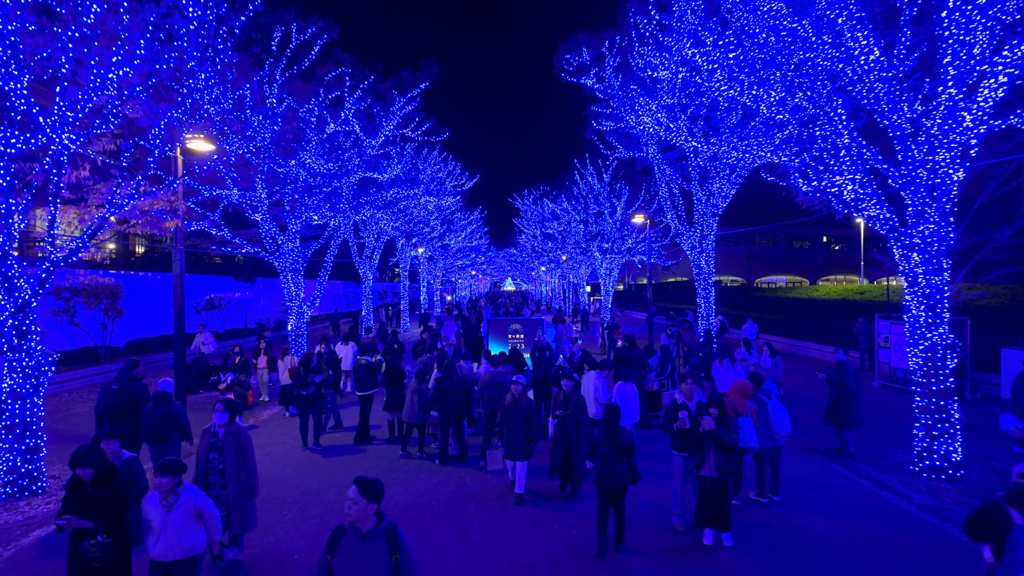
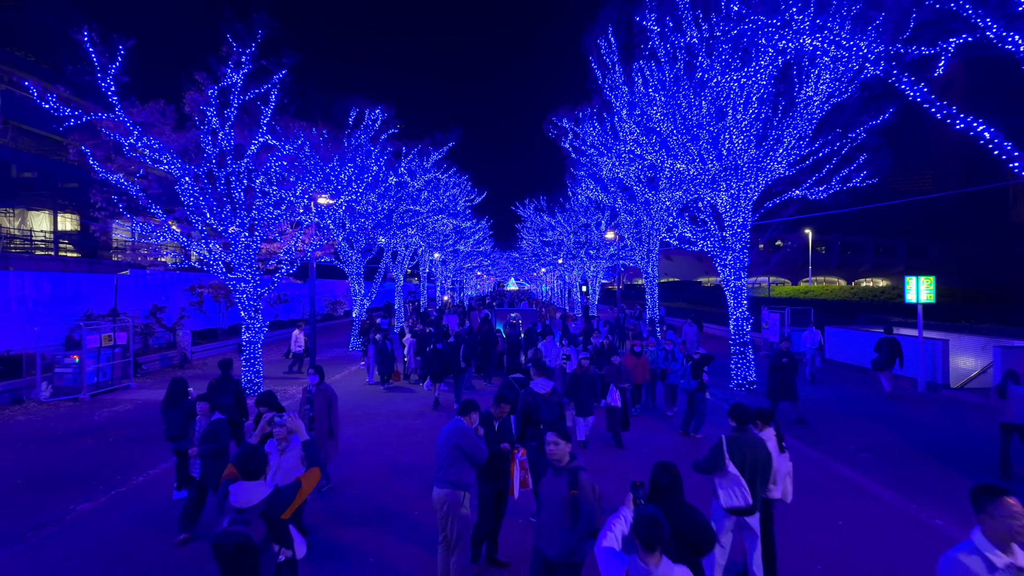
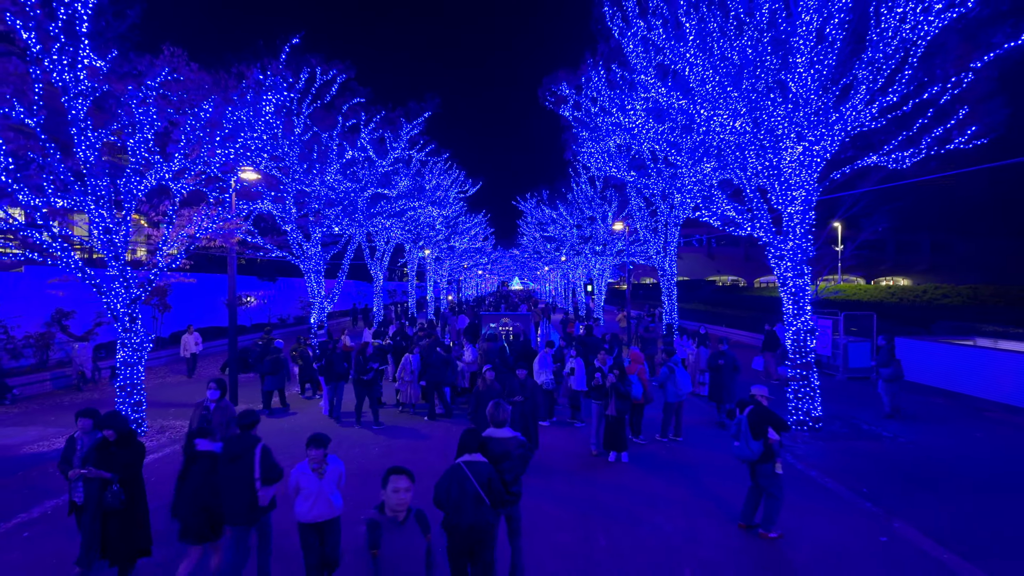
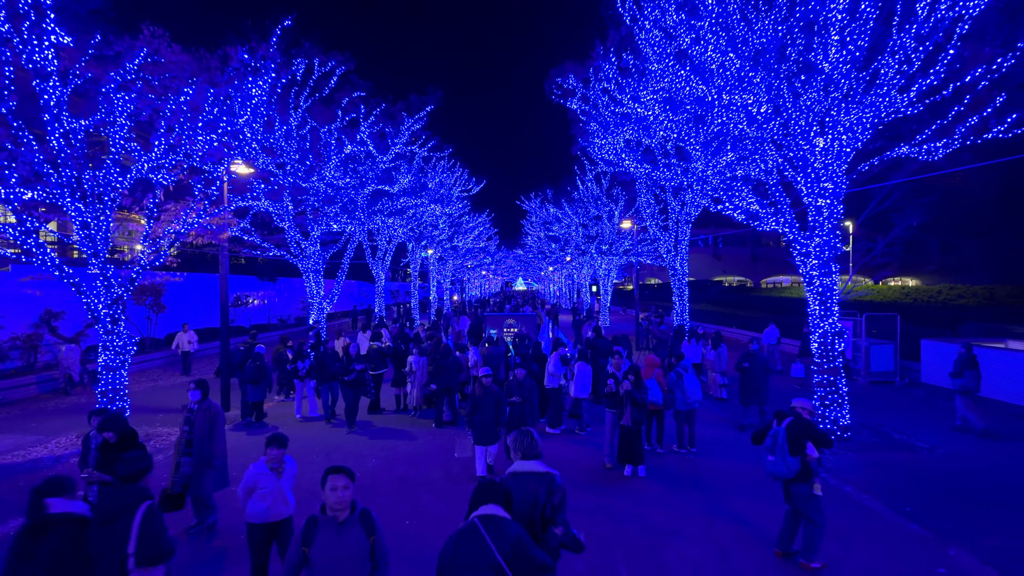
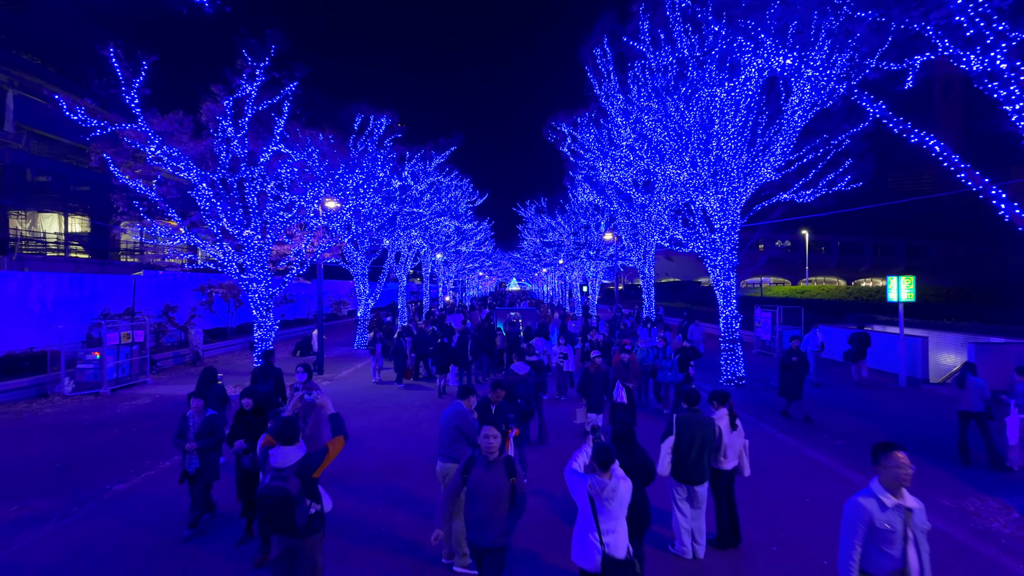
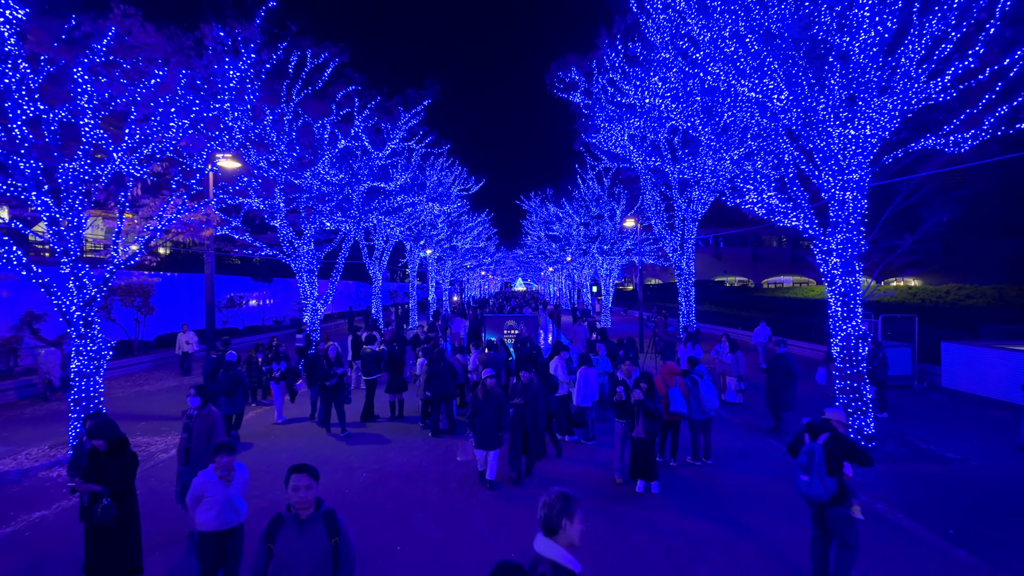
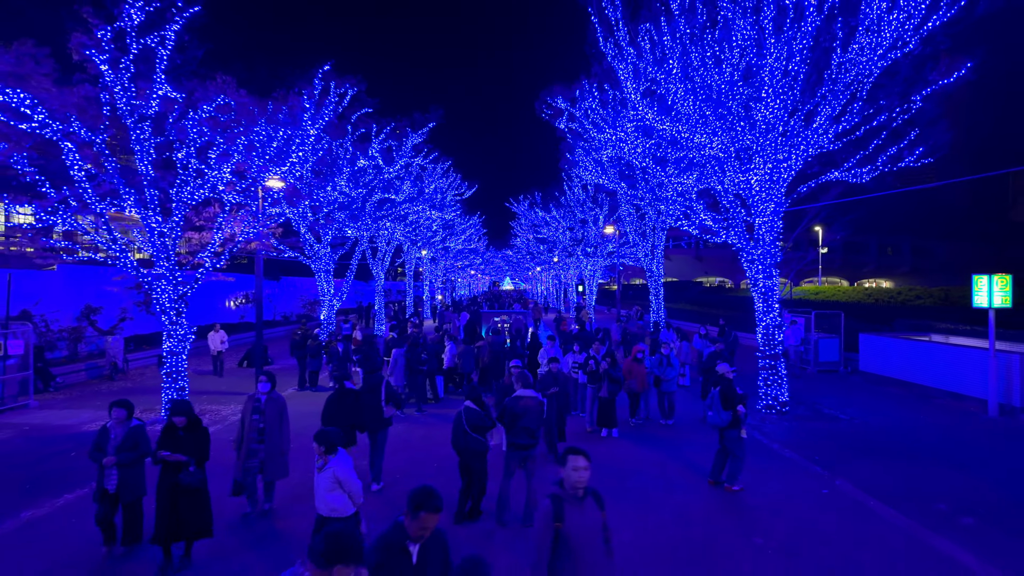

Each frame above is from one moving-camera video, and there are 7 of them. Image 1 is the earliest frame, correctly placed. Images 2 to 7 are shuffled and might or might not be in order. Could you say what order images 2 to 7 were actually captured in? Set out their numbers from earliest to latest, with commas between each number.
6, 4, 3, 7, 2, 5
